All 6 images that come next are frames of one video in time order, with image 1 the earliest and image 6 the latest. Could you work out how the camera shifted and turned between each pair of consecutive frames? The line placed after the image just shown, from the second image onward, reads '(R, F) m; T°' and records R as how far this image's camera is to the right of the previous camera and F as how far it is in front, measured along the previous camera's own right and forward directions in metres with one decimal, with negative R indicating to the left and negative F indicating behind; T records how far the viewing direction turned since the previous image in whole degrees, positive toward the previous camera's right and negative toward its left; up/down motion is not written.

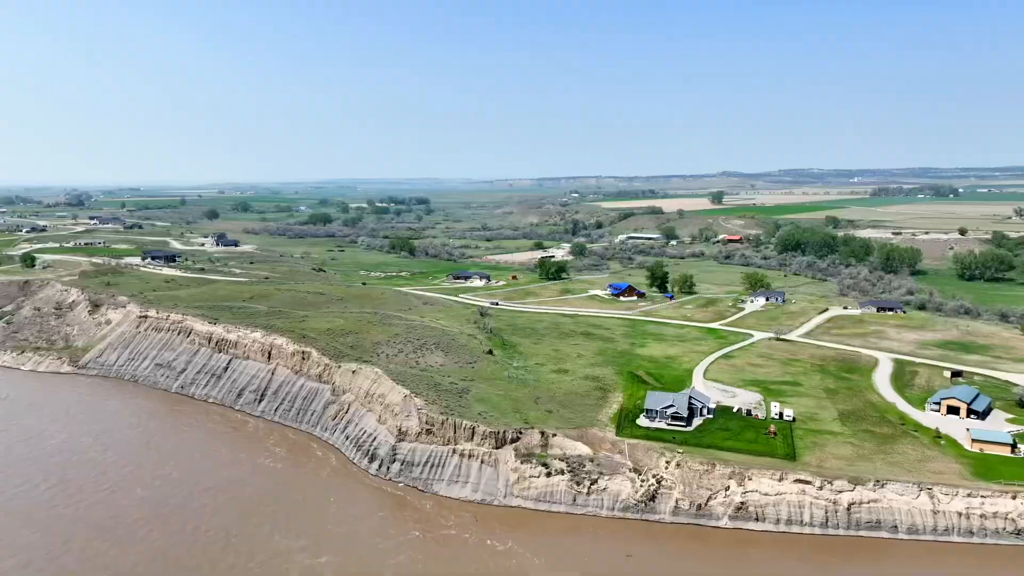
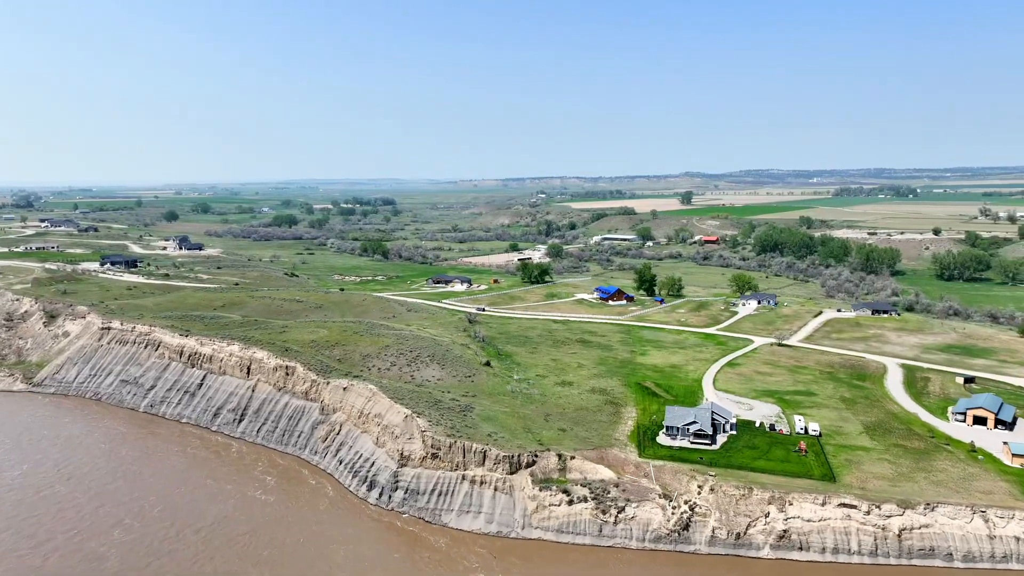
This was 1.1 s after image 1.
(-2.4, +3.1) m; +3°
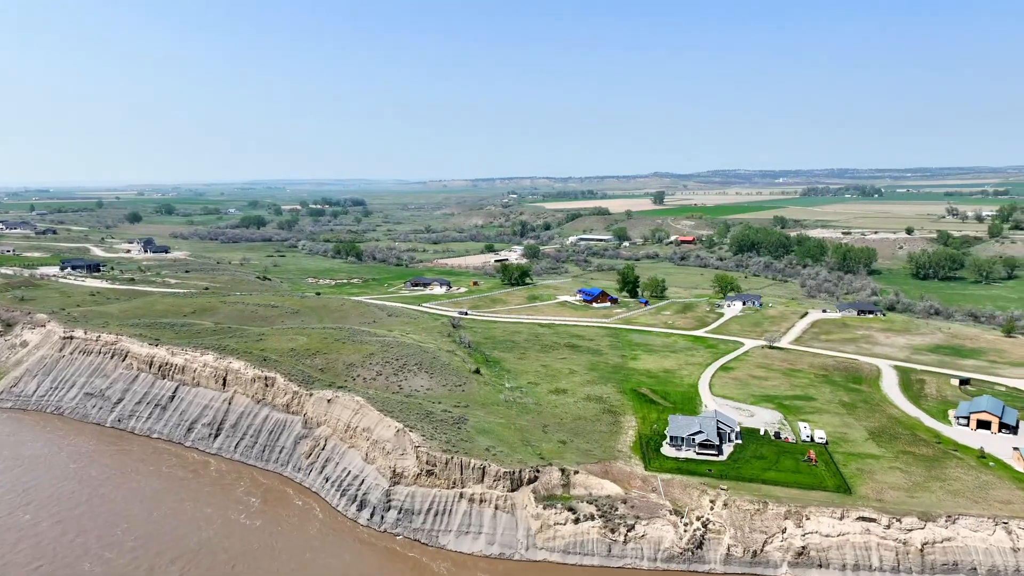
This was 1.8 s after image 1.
(-1.3, +1.9) m; +2°
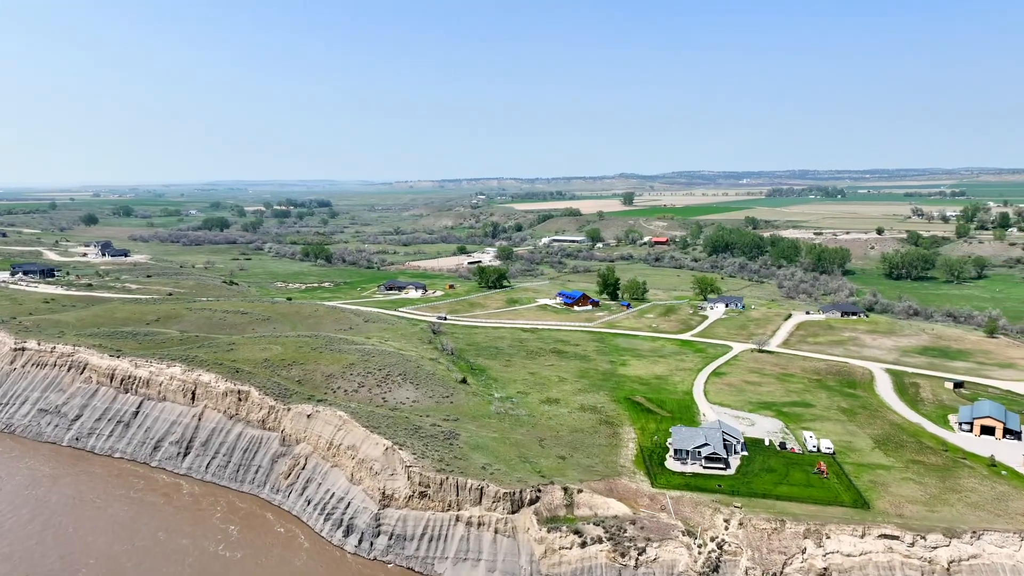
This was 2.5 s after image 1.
(-1.3, +2.1) m; +3°
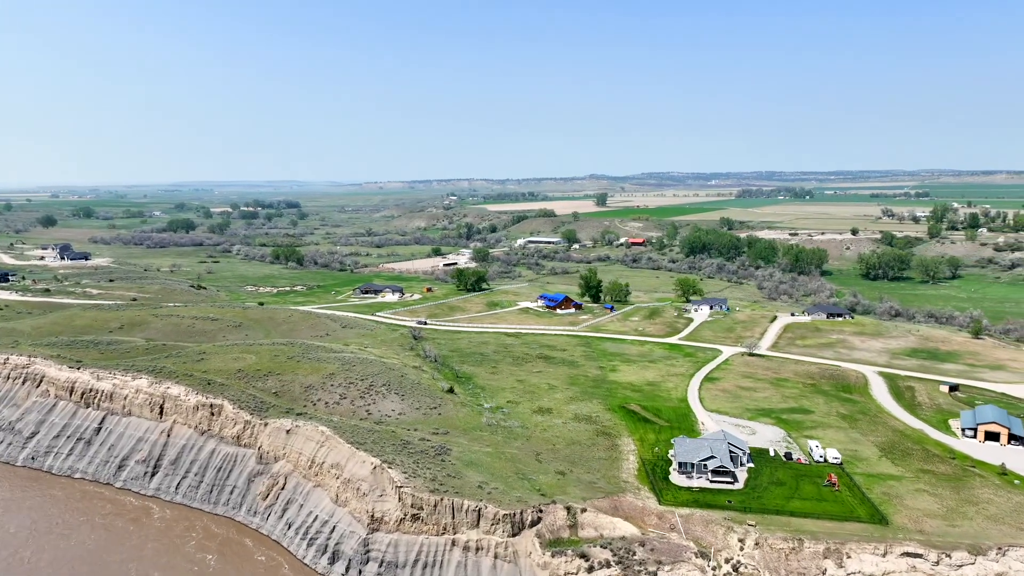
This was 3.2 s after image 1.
(-1.1, +2.0) m; +2°
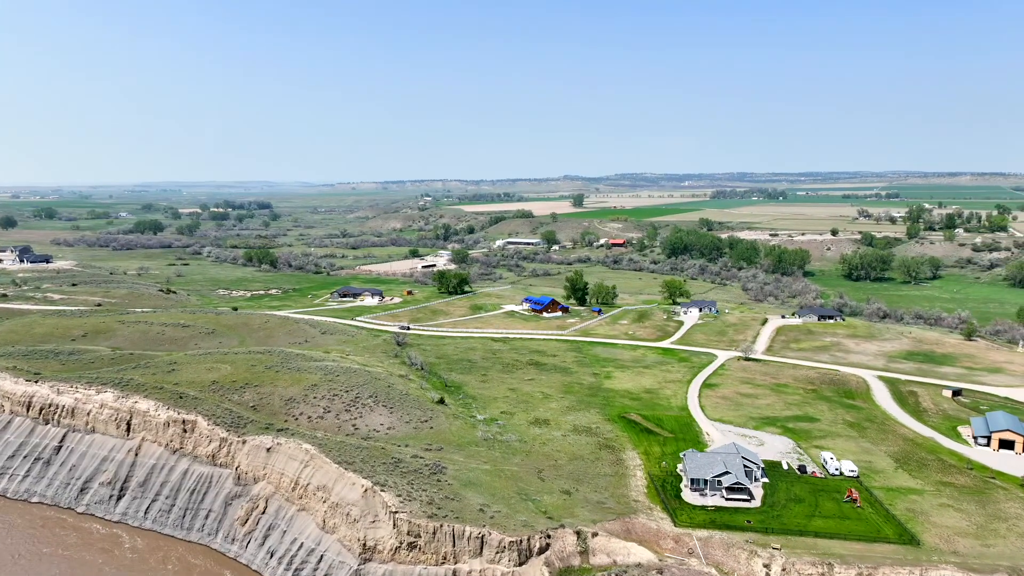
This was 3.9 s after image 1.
(-1.1, +2.3) m; +2°
